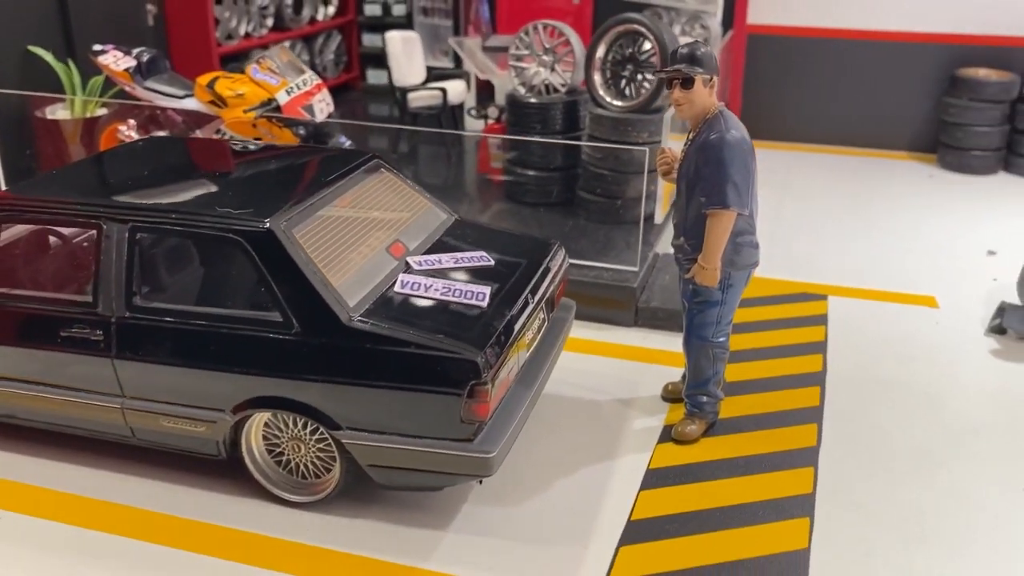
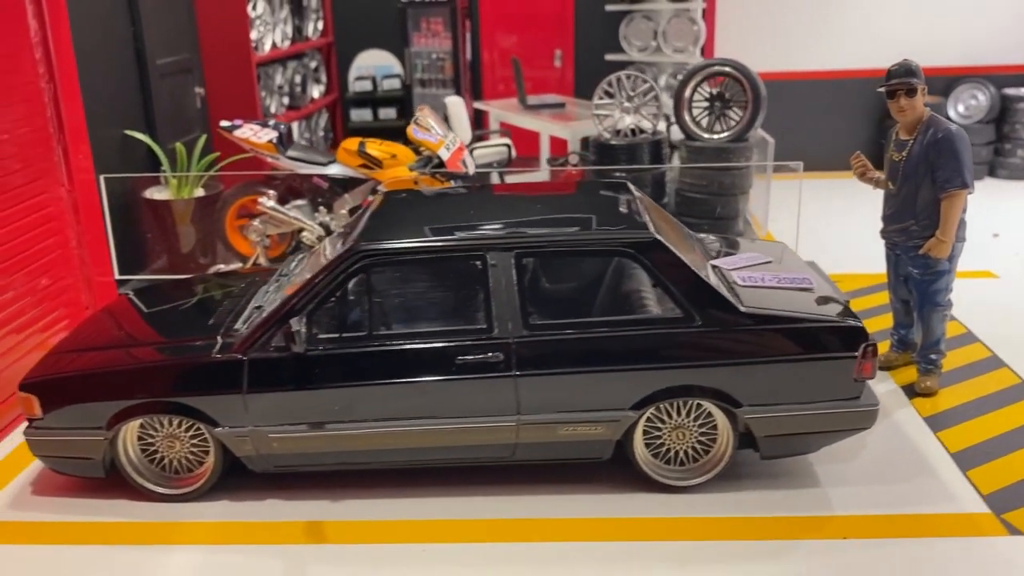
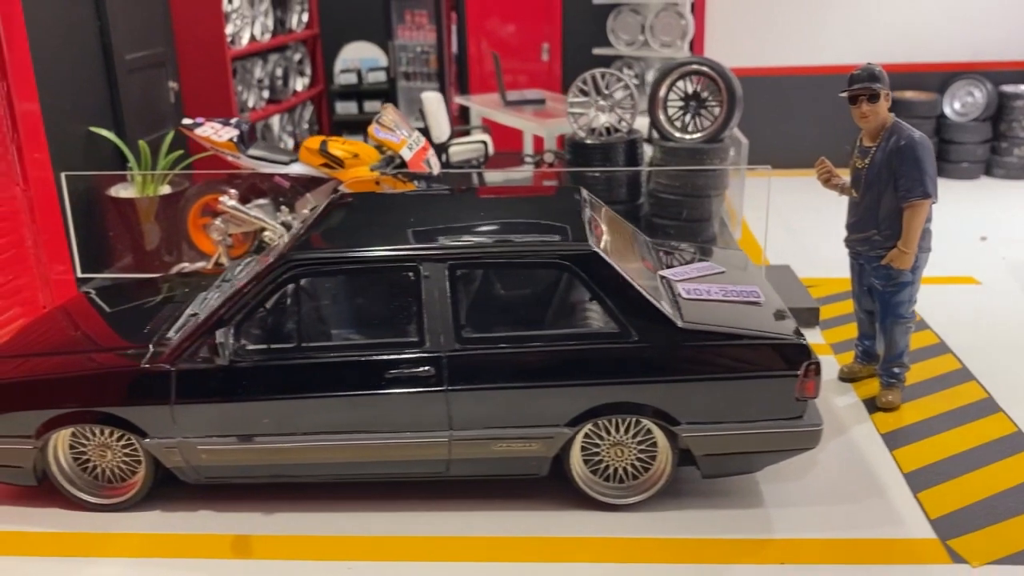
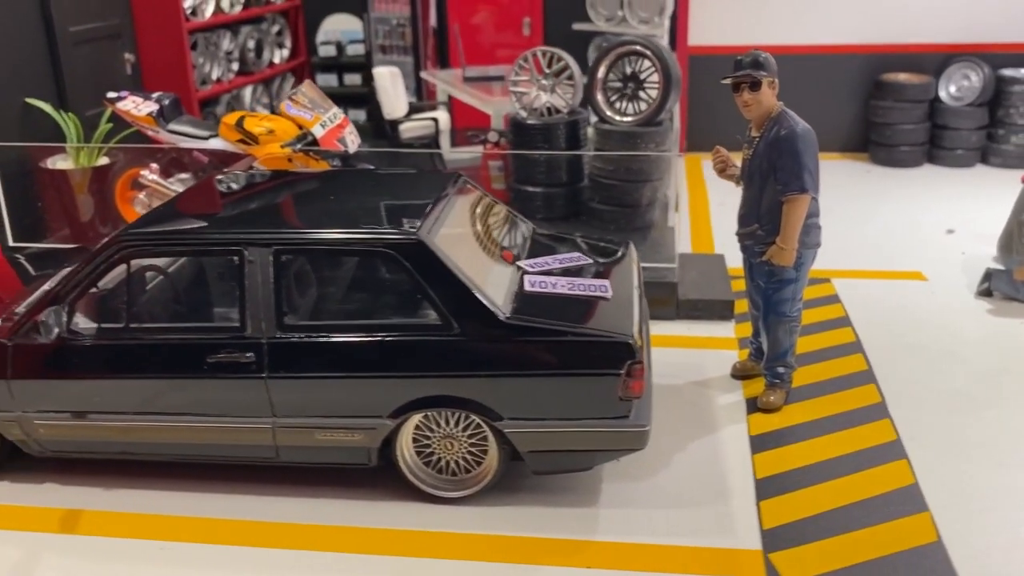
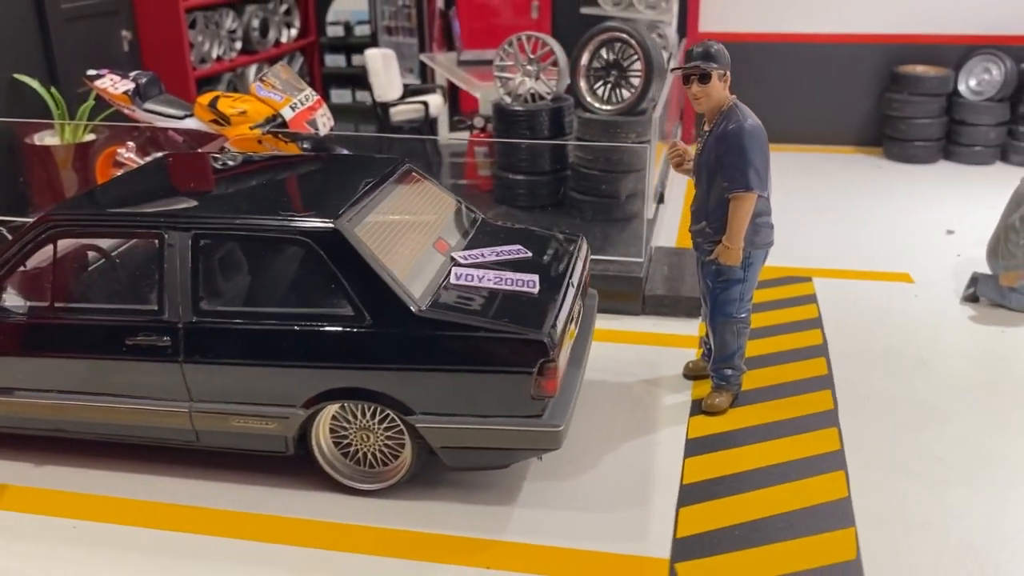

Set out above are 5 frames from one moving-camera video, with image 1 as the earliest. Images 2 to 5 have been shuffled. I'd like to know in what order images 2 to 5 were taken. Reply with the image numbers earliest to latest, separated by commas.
5, 4, 3, 2
